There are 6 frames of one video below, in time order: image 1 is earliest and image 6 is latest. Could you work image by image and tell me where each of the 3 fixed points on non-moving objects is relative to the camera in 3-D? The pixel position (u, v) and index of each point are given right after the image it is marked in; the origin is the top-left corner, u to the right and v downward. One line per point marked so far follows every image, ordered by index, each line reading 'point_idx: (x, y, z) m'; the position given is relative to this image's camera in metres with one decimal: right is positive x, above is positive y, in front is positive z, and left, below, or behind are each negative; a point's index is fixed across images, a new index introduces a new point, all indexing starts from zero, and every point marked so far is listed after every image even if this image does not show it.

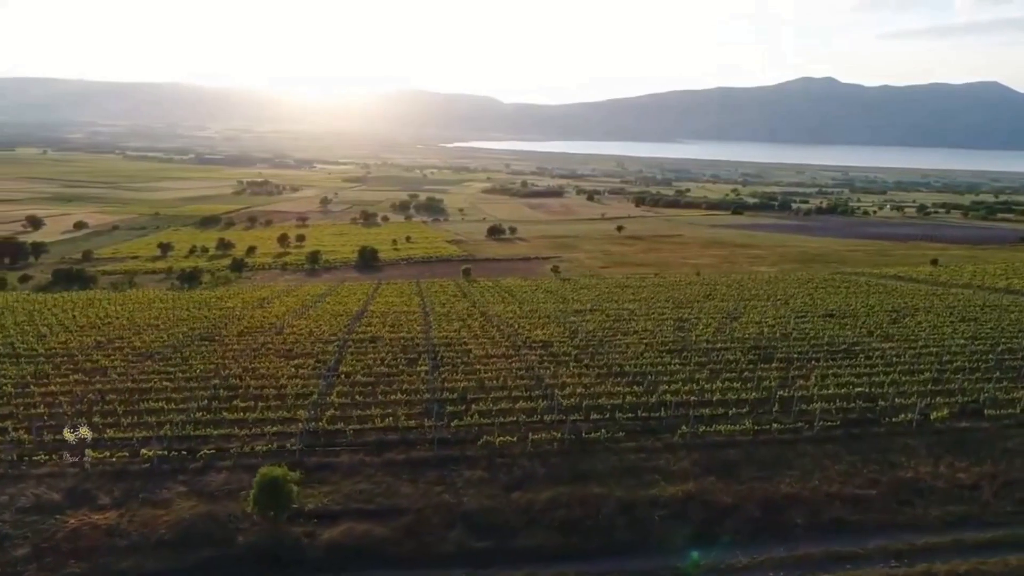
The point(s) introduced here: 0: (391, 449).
0: (-3.3, -4.3, +19.3) m
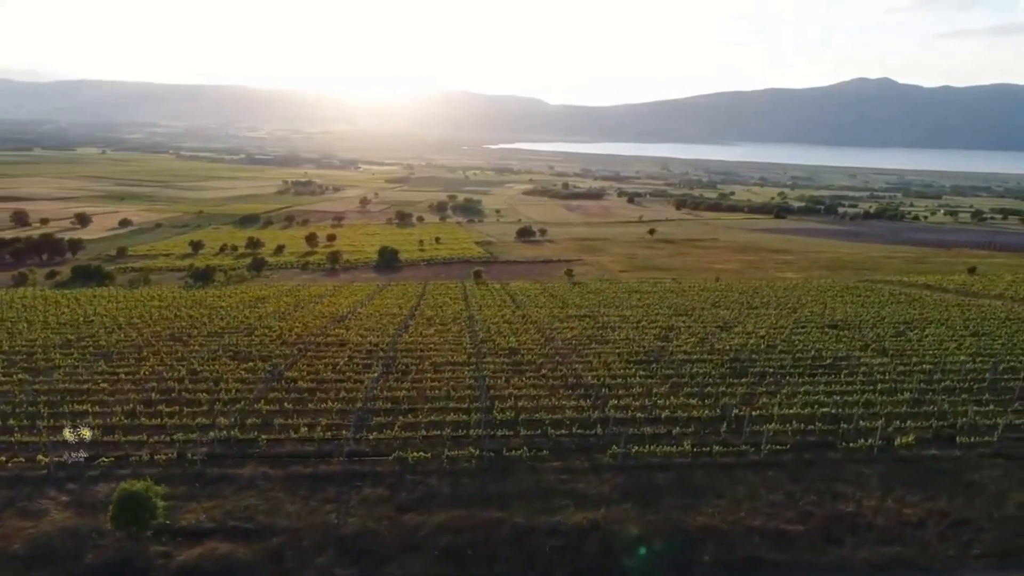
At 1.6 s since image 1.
0: (-5.5, -4.4, +18.4) m
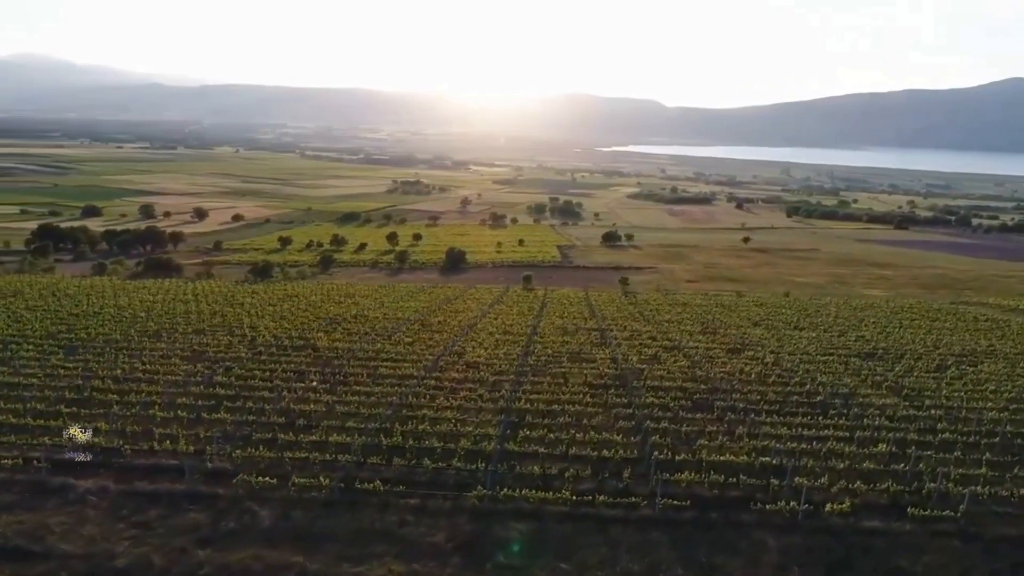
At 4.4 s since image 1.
0: (-8.9, -4.6, +17.5) m
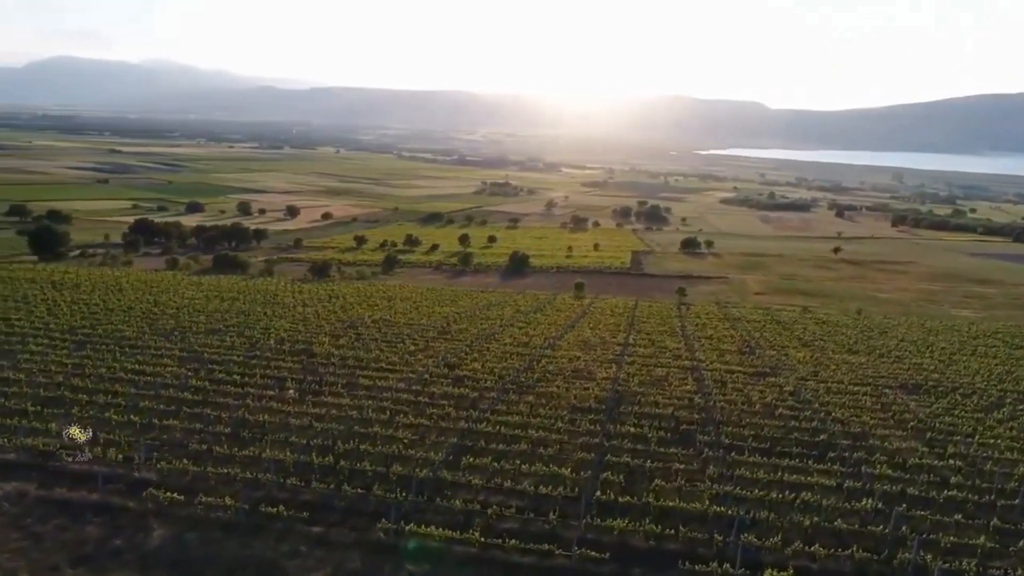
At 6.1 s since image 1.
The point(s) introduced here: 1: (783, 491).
0: (-10.6, -4.7, +17.4) m
1: (+7.0, -5.1, +18.2) m
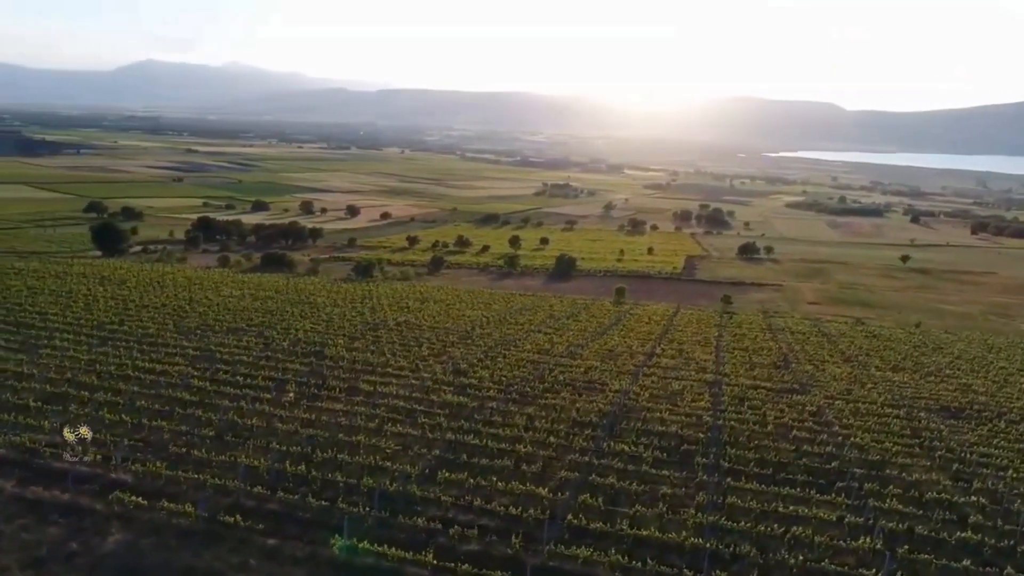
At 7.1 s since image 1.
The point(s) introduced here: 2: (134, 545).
0: (-11.3, -4.7, +17.5) m
1: (+6.3, -5.5, +16.8) m
2: (-7.9, -5.3, +14.9) m
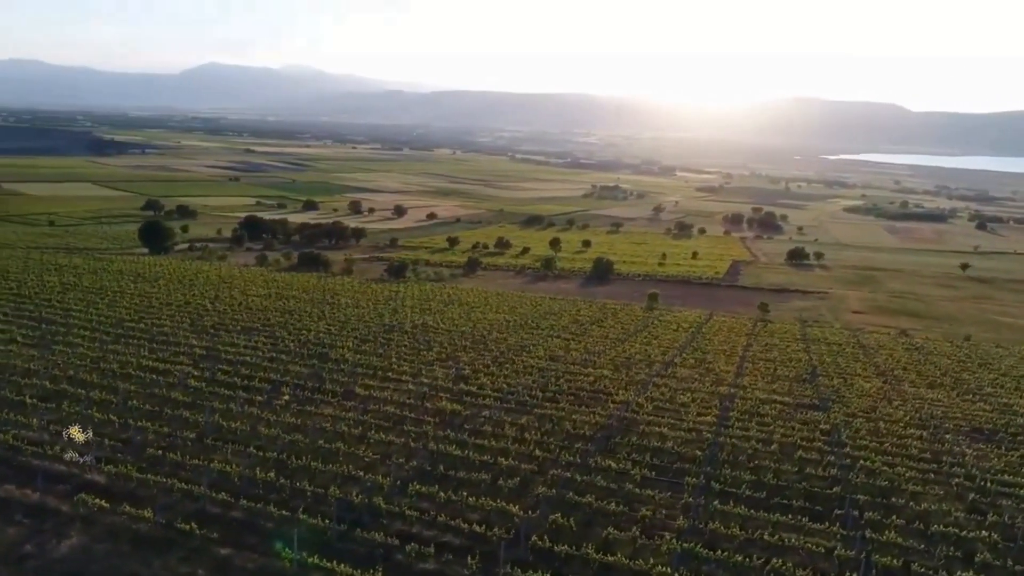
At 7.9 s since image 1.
0: (-12.0, -4.7, +17.6) m
1: (+5.5, -5.8, +15.7) m
2: (-8.7, -5.4, +14.8) m
